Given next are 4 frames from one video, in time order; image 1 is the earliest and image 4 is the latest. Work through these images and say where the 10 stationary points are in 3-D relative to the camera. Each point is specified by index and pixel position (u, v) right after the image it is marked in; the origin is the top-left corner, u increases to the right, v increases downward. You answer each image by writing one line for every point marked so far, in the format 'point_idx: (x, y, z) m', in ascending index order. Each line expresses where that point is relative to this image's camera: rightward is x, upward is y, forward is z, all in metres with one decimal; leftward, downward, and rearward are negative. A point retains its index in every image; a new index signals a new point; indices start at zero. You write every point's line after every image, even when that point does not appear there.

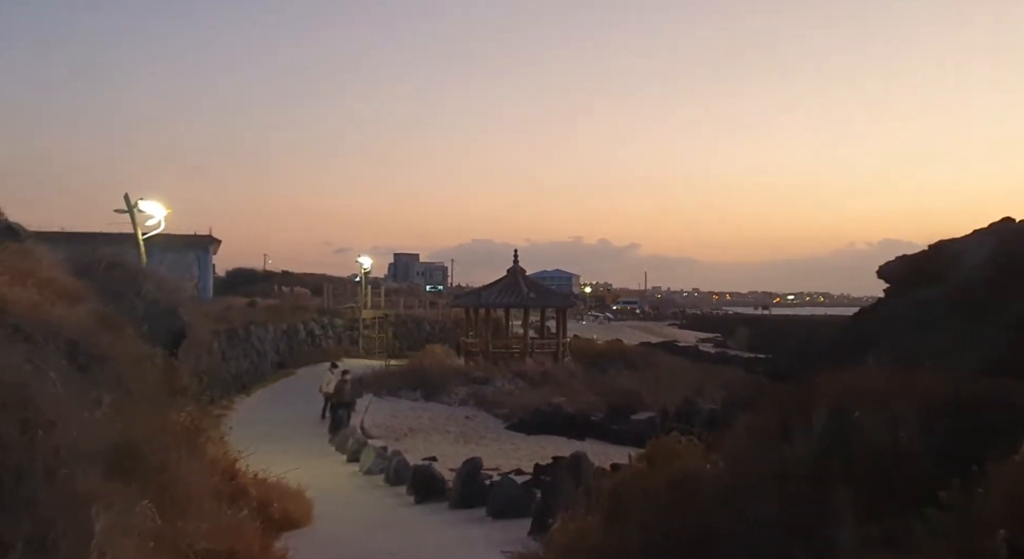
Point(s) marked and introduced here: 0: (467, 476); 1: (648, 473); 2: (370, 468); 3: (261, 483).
0: (-0.6, -2.7, +12.2) m
1: (+1.0, -1.5, +6.6) m
2: (-2.6, -3.5, +16.3) m
3: (-3.0, -2.4, +10.3) m
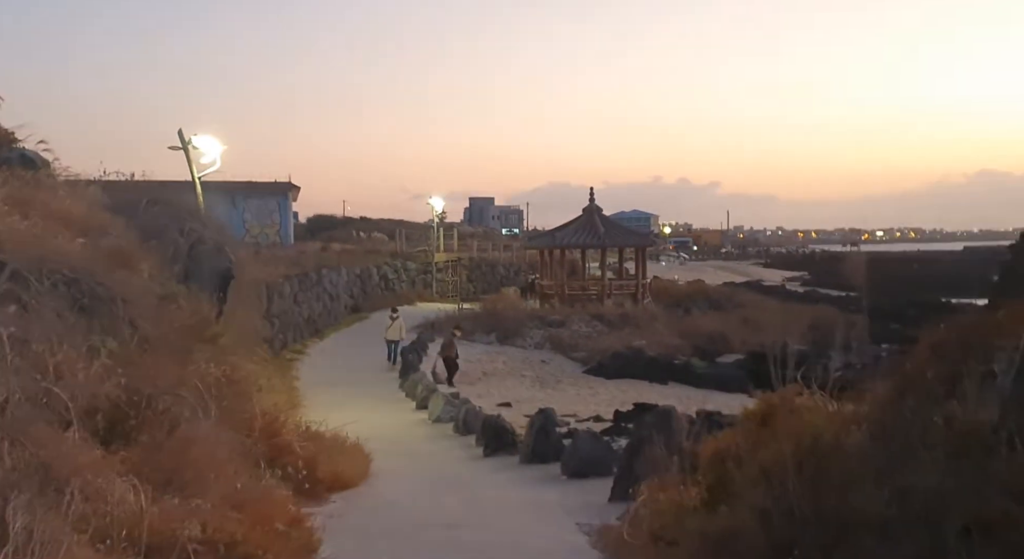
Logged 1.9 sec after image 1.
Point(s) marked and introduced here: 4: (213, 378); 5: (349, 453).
0: (+0.4, -1.9, +11.1) m
1: (+1.5, -0.9, +5.3) m
2: (-1.3, -2.4, +15.4) m
3: (-2.1, -1.7, +9.4) m
4: (-2.5, -0.8, +7.2) m
5: (-1.8, -1.9, +9.5) m
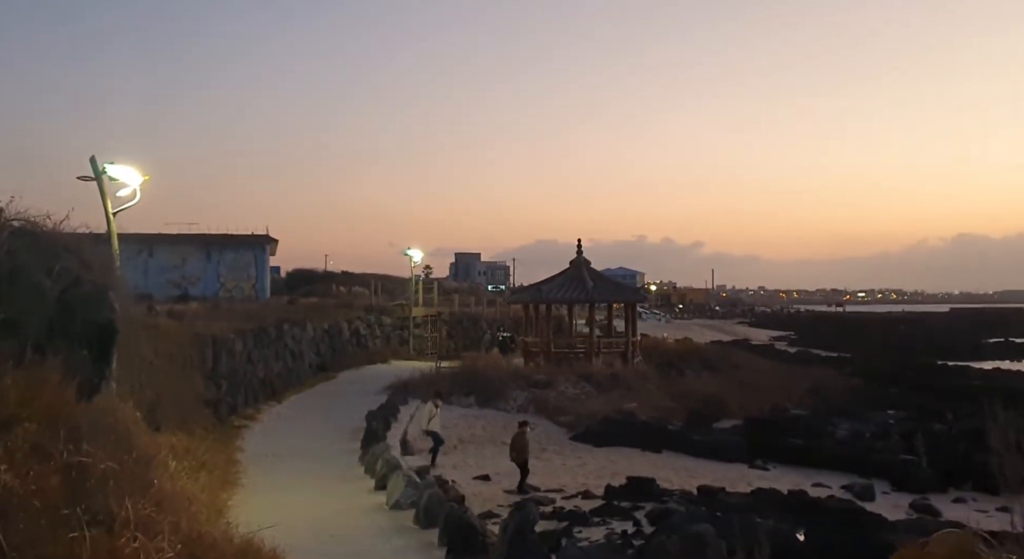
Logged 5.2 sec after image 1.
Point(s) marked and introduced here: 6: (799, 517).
0: (0.0, -2.5, +8.5) m
1: (+1.3, -1.1, +2.7) m
2: (-1.7, -3.3, +12.8) m
3: (-2.4, -2.1, +6.8) m
4: (-2.7, -1.1, +4.6) m
5: (-2.1, -2.3, +6.8) m
6: (+5.2, -4.3, +16.0) m
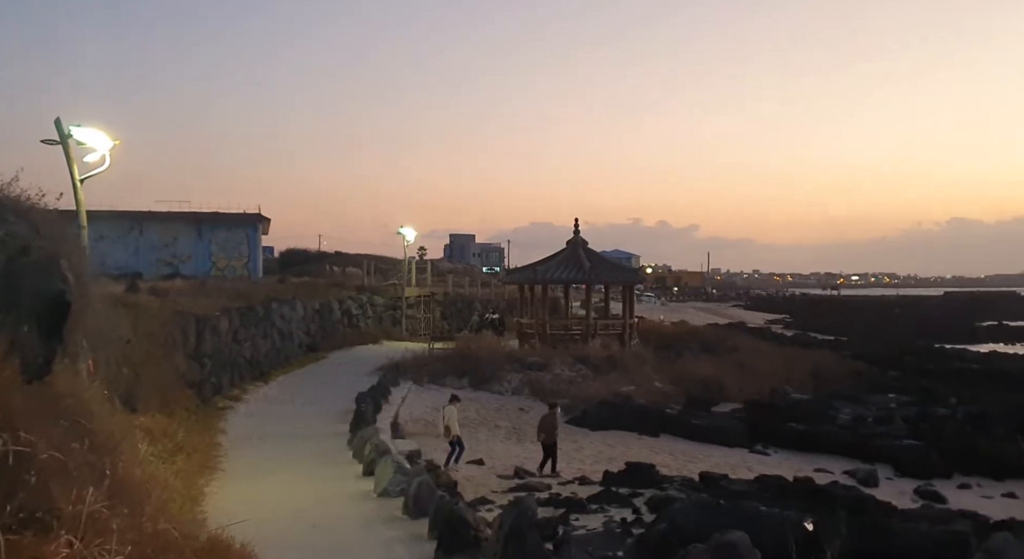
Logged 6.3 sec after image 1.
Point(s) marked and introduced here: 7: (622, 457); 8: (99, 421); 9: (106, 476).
0: (0.0, -2.2, +7.7) m
1: (+1.3, -1.0, +2.0) m
2: (-1.7, -2.9, +12.0) m
3: (-2.4, -1.9, +6.0) m
4: (-2.7, -0.9, +3.8) m
5: (-2.1, -2.1, +6.0) m
6: (+5.1, -3.9, +15.3) m
7: (+2.4, -3.9, +19.2) m
8: (-4.2, -1.5, +8.9) m
9: (-3.2, -1.5, +6.6) m
